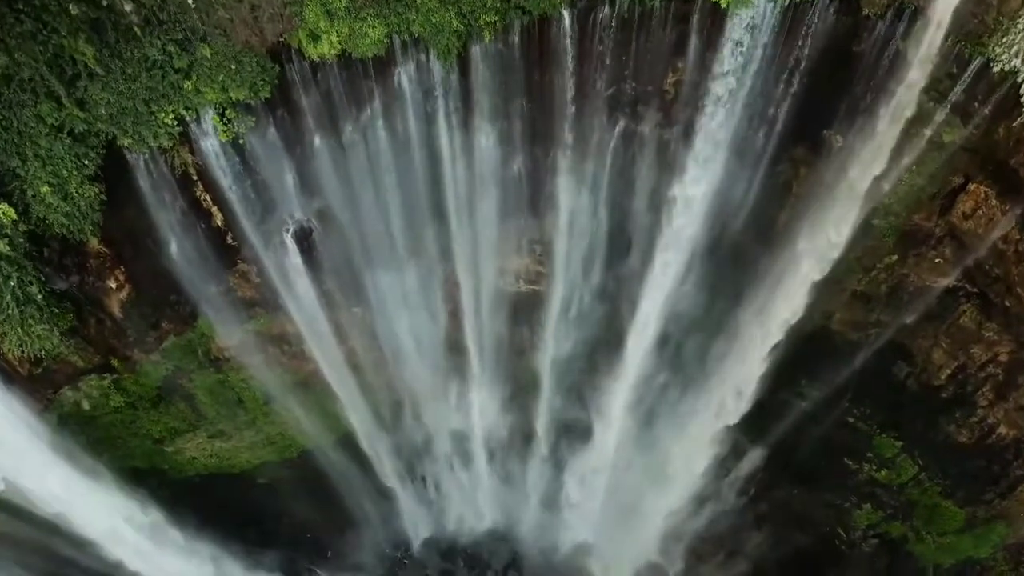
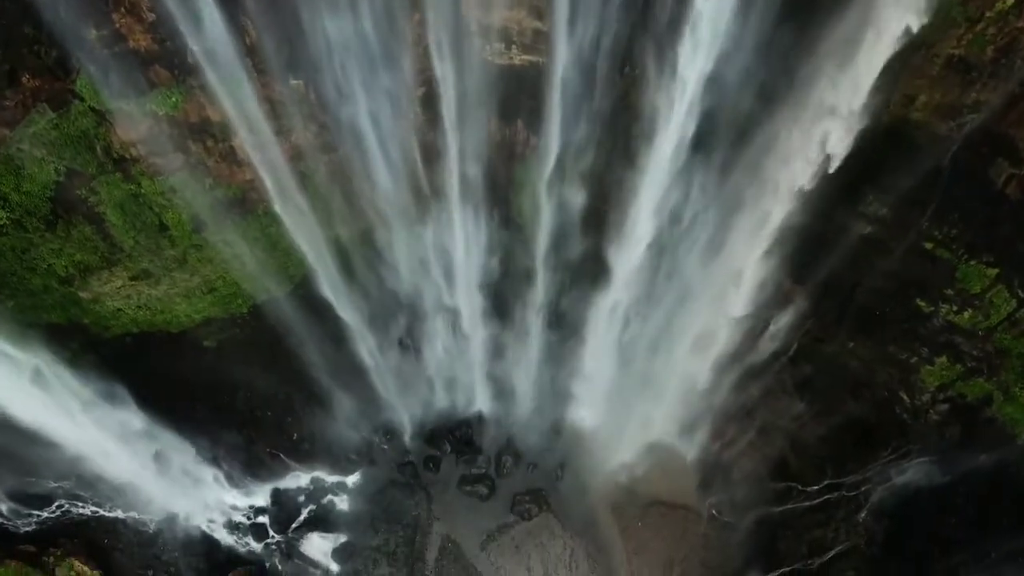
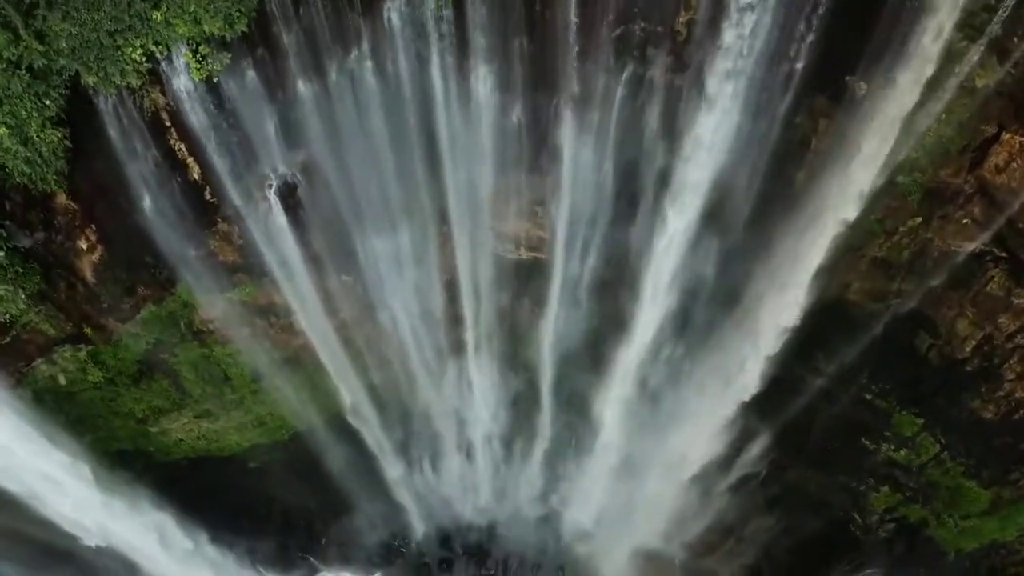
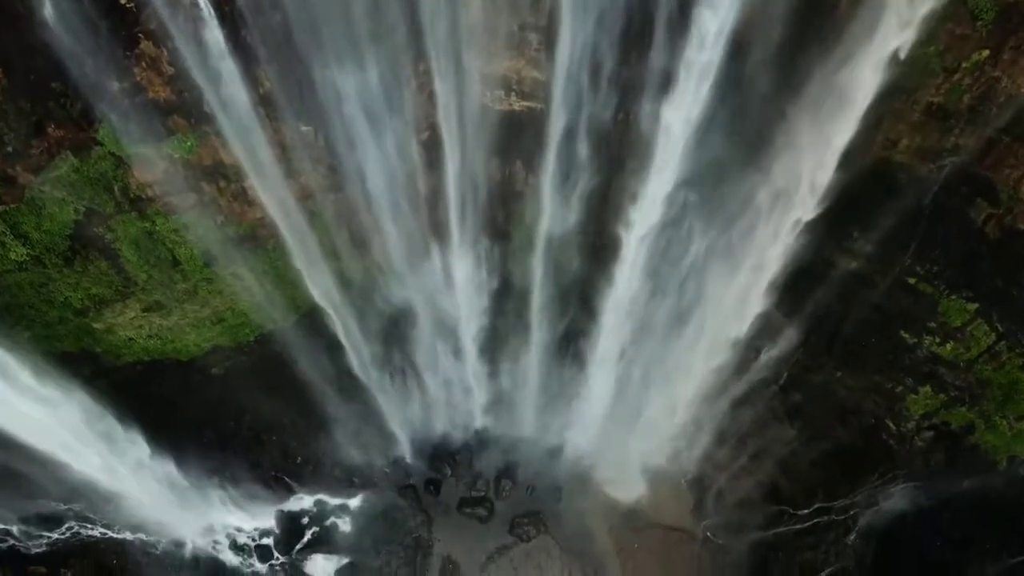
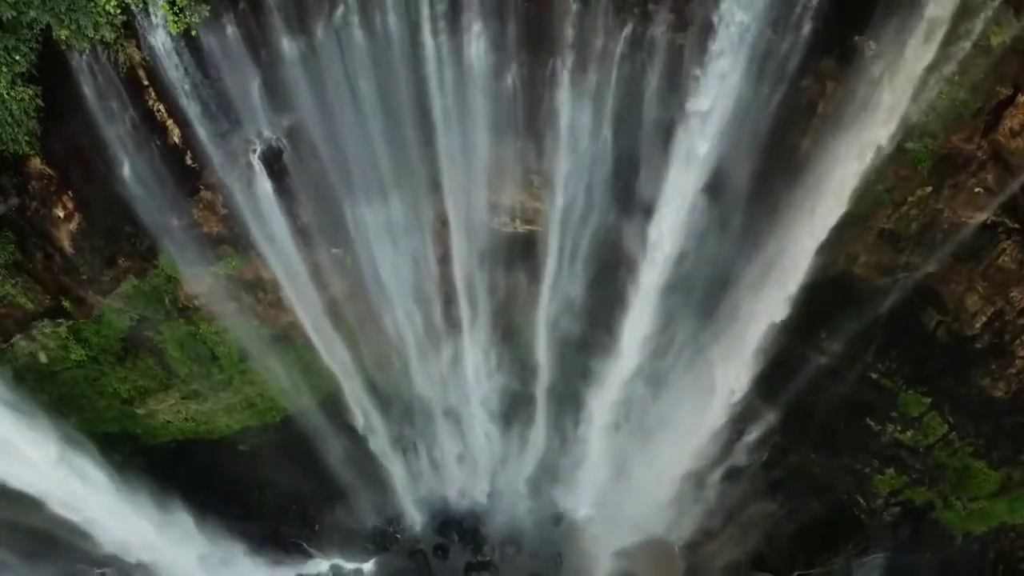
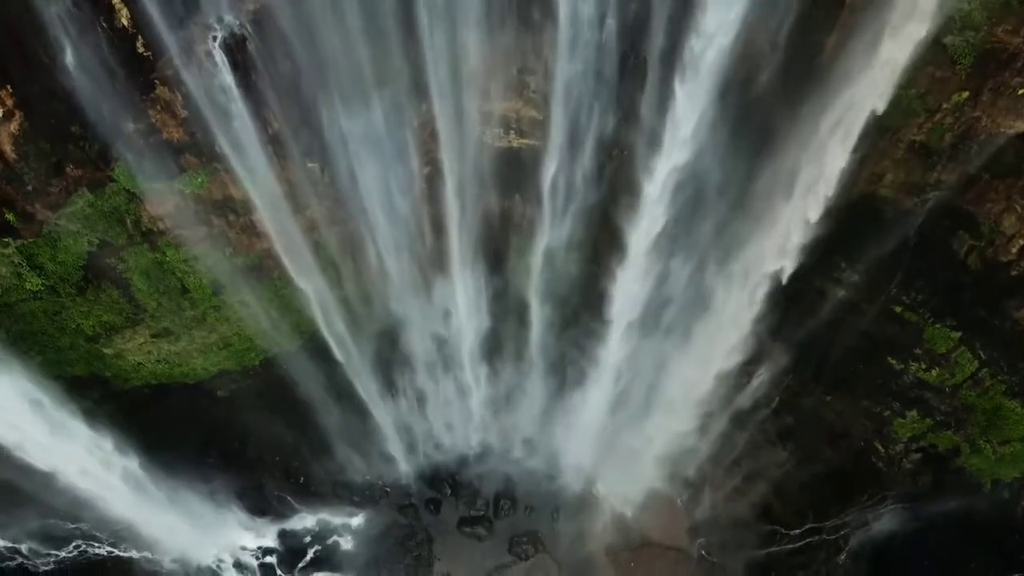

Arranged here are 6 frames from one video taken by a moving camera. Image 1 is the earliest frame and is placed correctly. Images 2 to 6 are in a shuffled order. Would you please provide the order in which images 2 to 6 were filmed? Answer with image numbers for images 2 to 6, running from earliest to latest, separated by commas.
3, 5, 6, 4, 2
